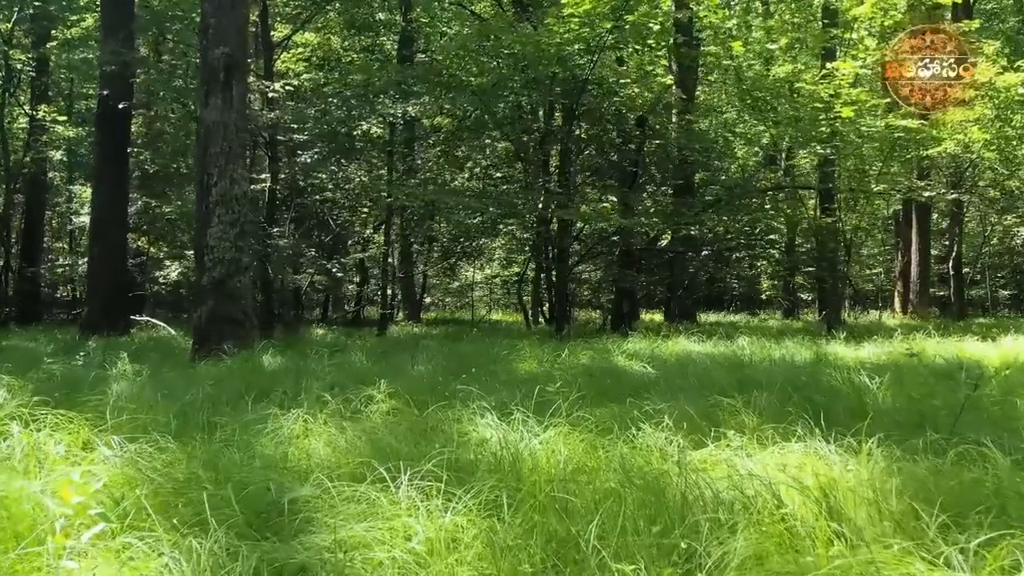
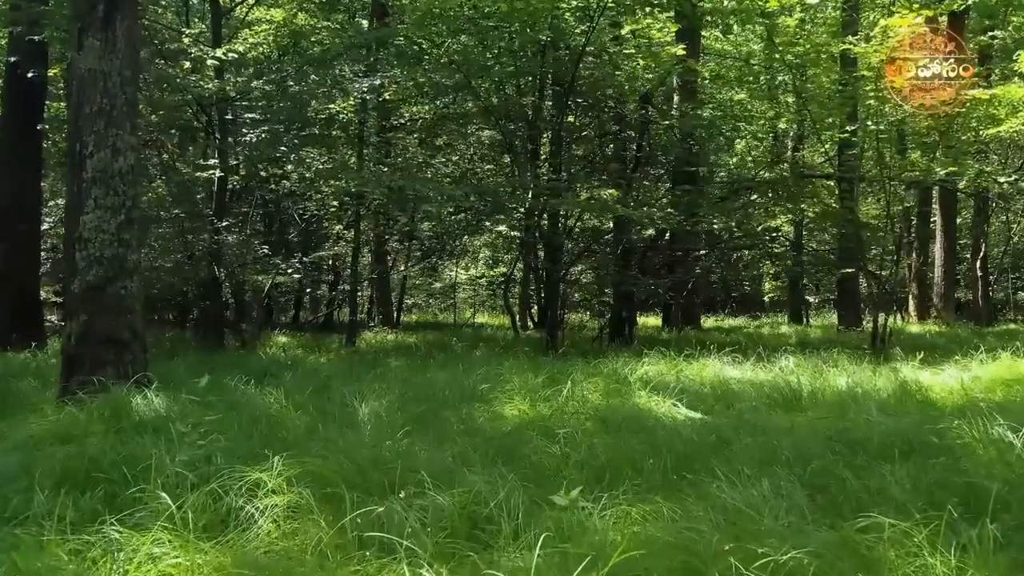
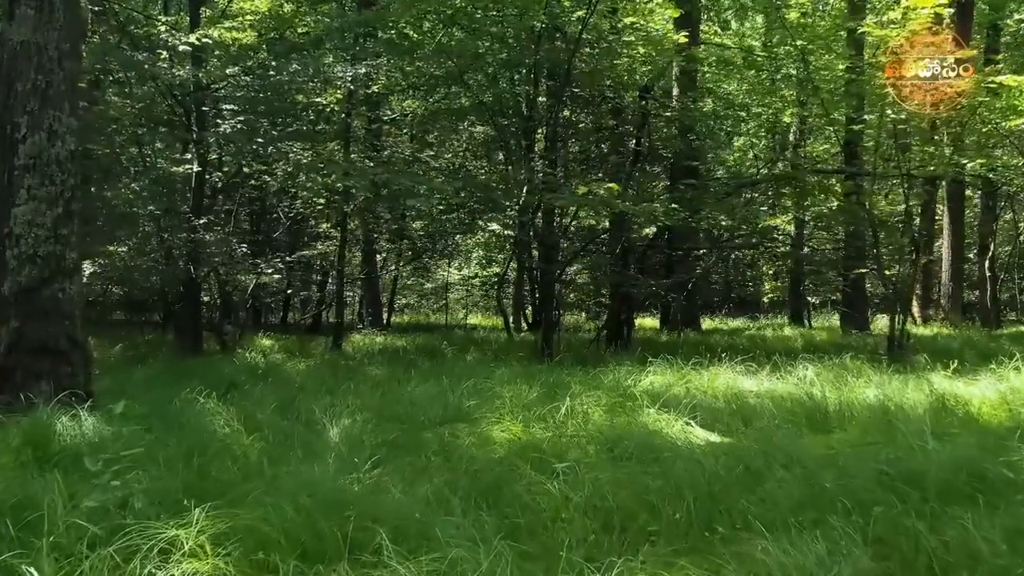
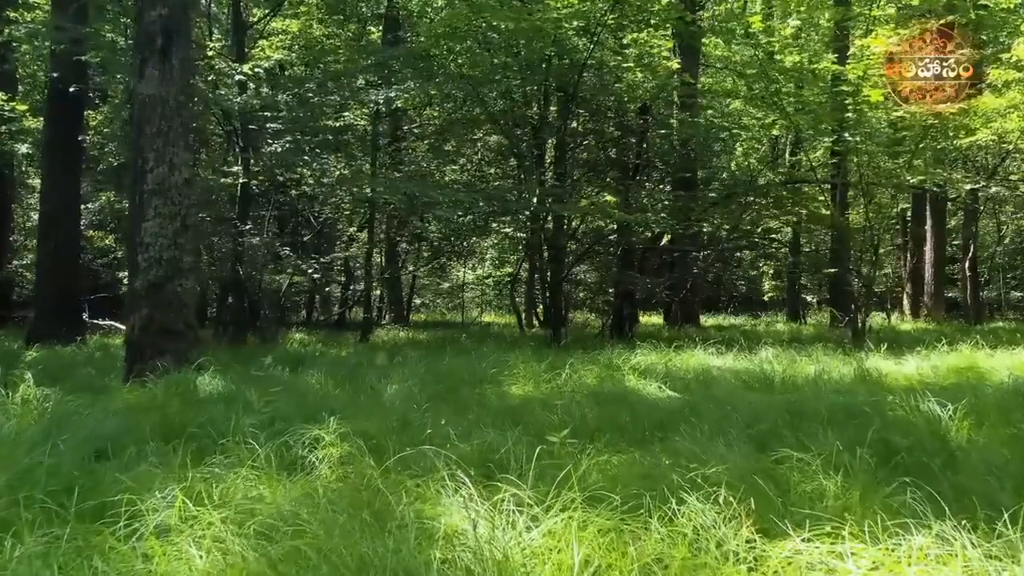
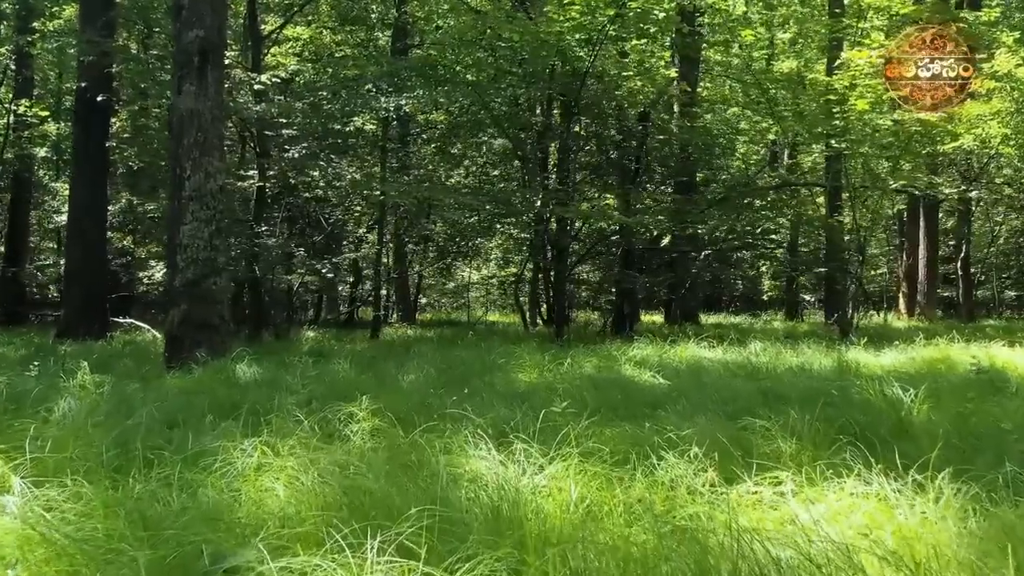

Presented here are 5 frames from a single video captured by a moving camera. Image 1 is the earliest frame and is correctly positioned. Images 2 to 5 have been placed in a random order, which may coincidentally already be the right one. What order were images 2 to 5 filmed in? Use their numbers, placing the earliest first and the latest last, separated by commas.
5, 4, 2, 3
